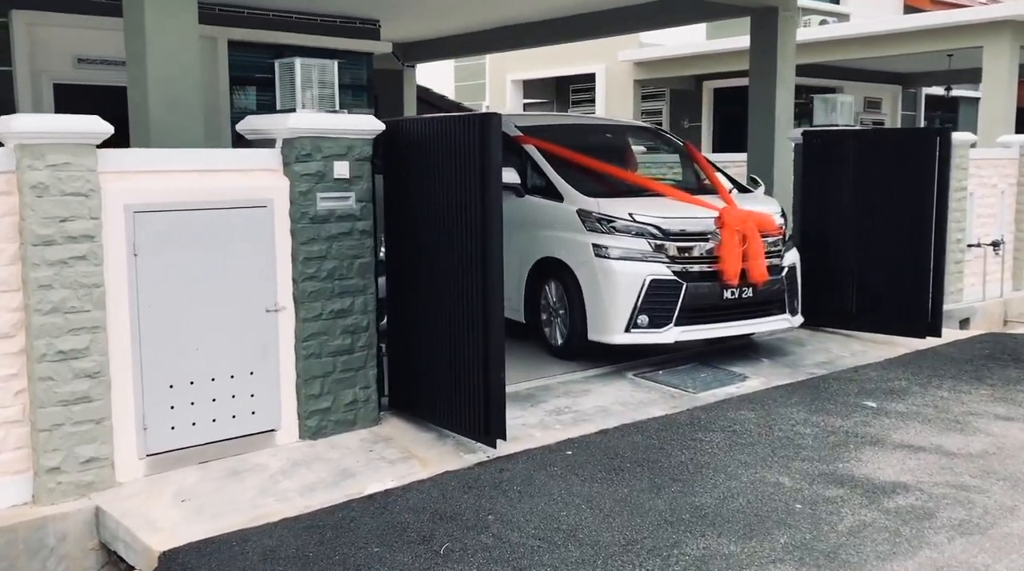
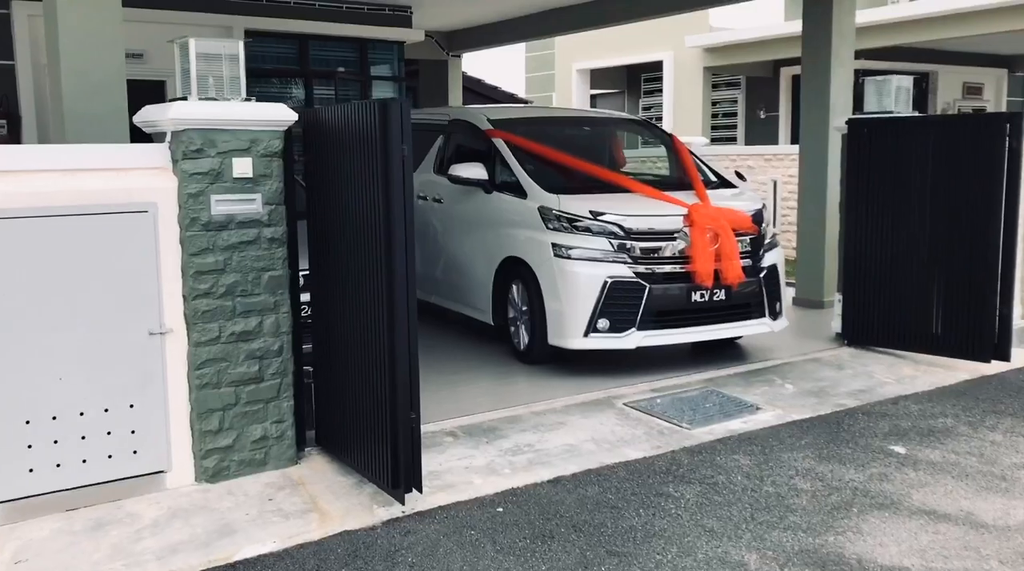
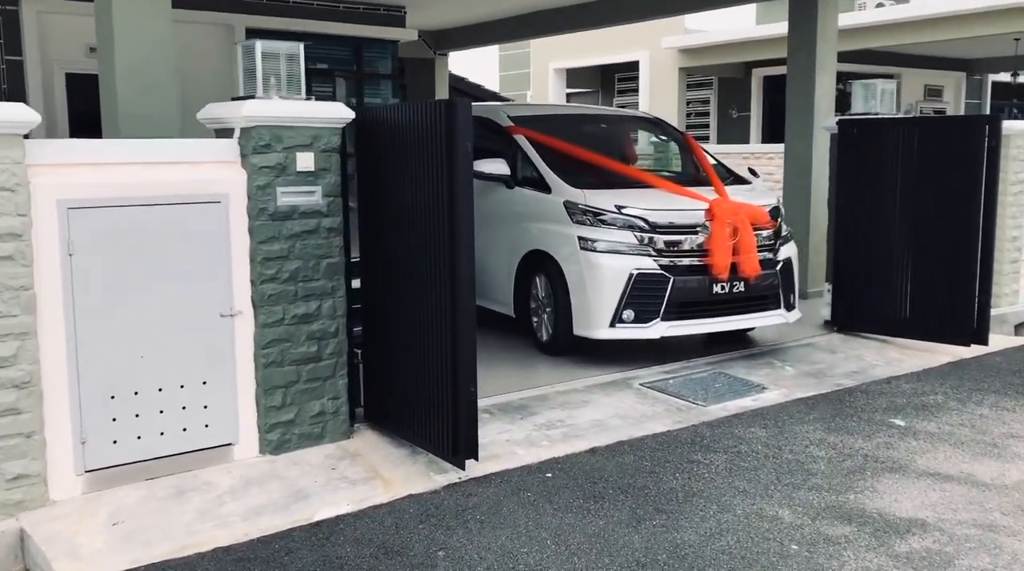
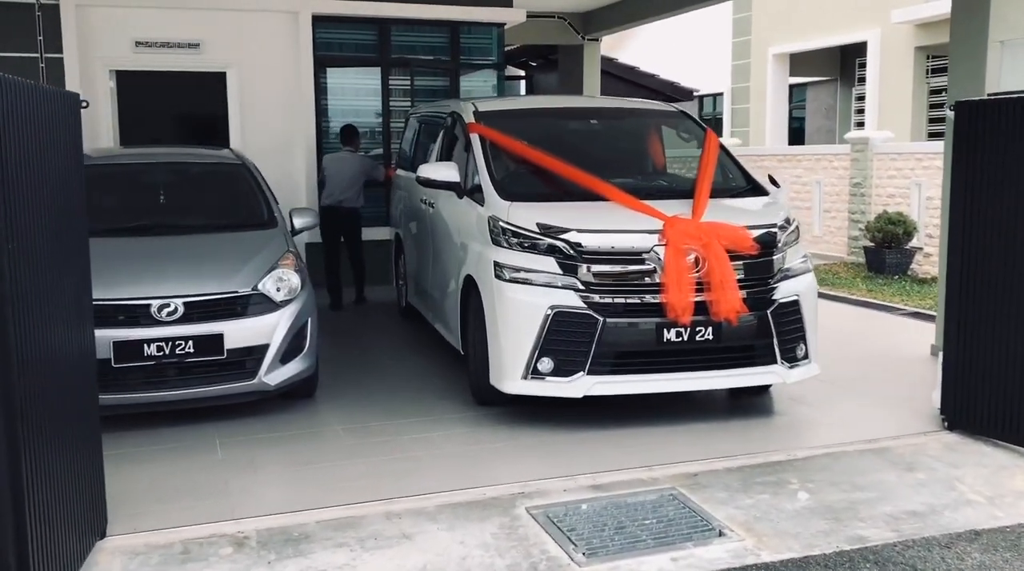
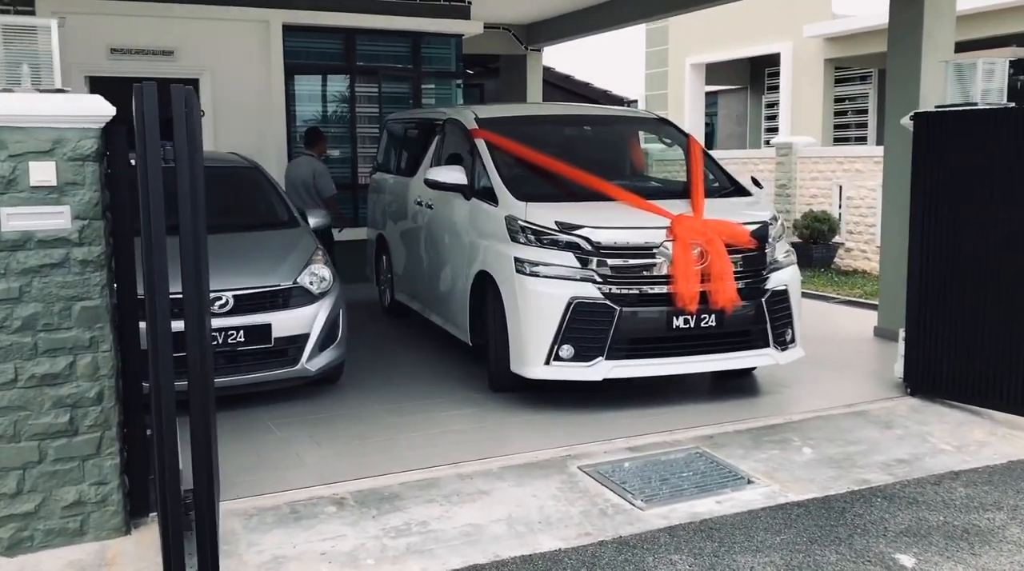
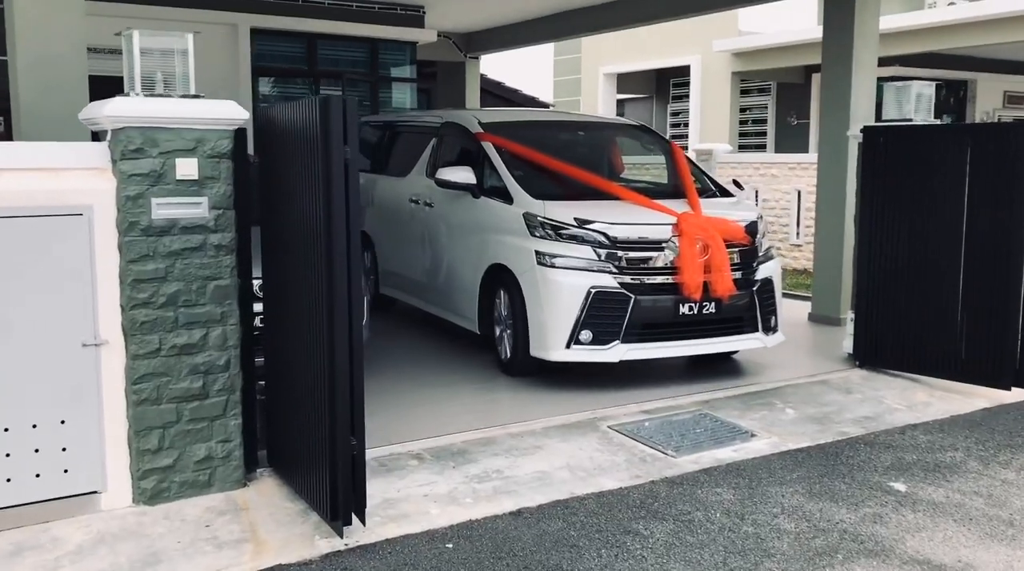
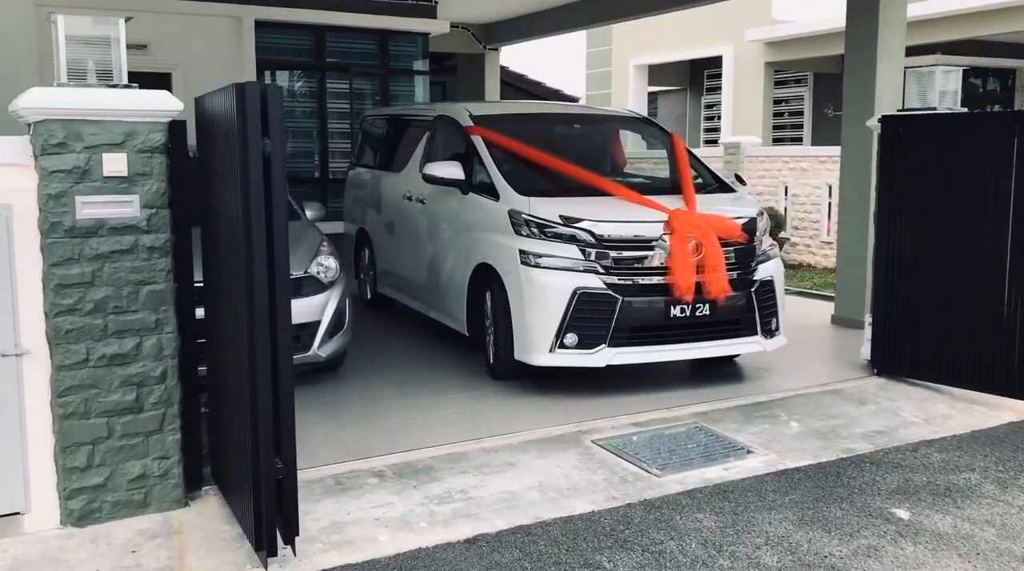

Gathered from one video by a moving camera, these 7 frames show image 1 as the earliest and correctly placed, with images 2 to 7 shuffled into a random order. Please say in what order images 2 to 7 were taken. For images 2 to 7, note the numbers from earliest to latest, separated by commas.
3, 2, 6, 7, 5, 4
